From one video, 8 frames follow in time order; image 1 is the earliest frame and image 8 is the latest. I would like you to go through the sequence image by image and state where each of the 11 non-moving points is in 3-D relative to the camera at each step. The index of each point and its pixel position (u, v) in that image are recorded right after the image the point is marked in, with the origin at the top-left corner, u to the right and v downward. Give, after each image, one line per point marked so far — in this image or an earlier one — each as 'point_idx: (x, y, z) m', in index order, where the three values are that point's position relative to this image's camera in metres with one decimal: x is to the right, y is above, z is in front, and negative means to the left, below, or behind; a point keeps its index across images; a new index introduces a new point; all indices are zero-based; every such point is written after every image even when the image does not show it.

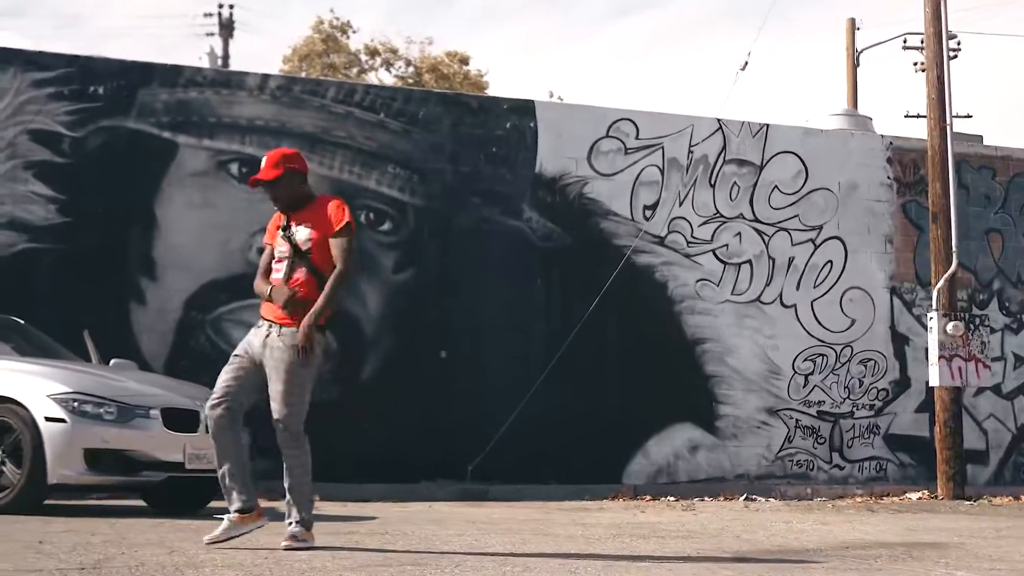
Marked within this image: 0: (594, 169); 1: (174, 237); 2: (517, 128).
0: (+0.7, +1.0, +14.0) m
1: (-2.5, +0.4, +13.2) m
2: (0.0, +1.3, +13.9) m
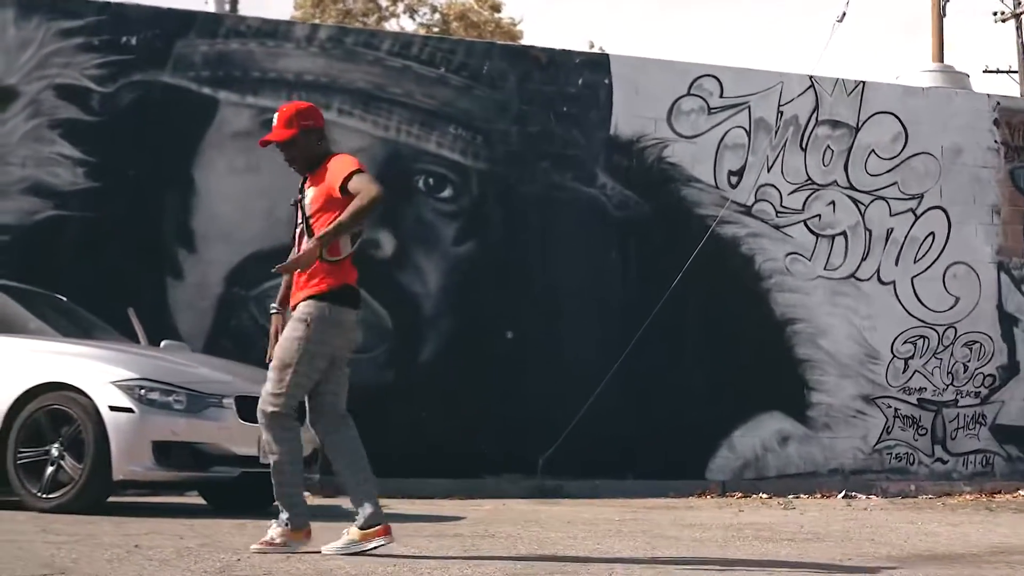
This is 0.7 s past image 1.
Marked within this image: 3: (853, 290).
0: (+1.2, +1.1, +12.7) m
1: (-2.0, +0.6, +11.8) m
2: (+0.6, +1.5, +12.6) m
3: (+2.5, 0.0, +13.0) m
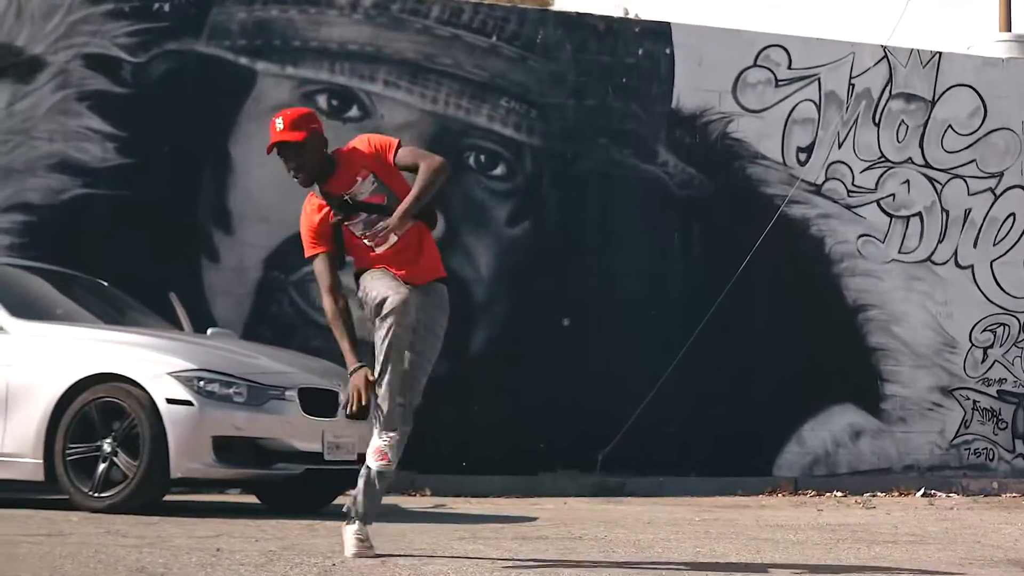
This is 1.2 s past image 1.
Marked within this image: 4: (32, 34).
0: (+1.6, +1.2, +11.9) m
1: (-1.6, +0.7, +11.1) m
2: (+0.9, +1.6, +11.8) m
3: (+2.9, +0.1, +12.3) m
4: (-3.0, +1.6, +10.8) m
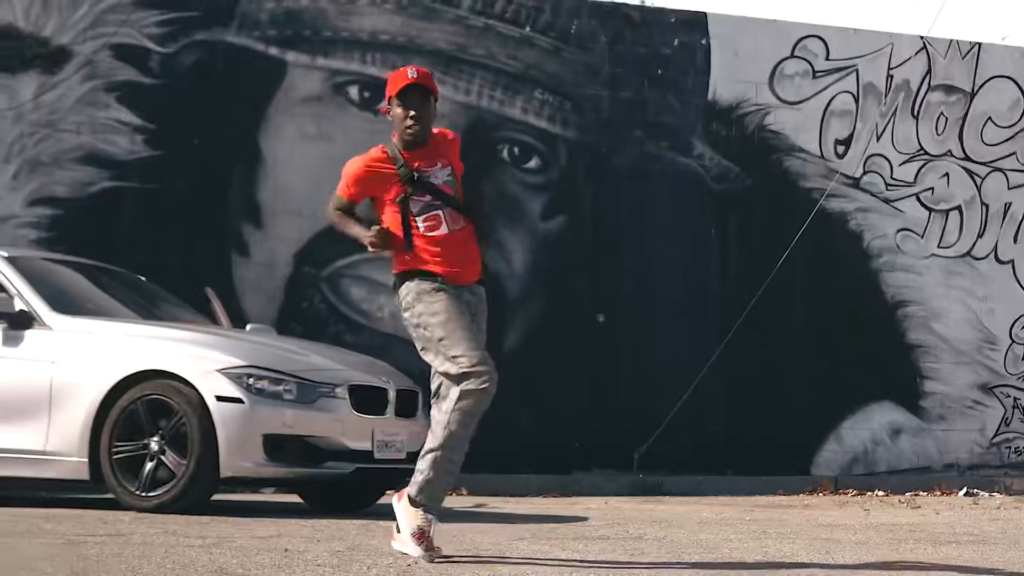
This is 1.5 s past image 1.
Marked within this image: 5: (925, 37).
0: (+1.8, +1.3, +11.7) m
1: (-1.4, +0.7, +10.8) m
2: (+1.2, +1.6, +11.6) m
3: (+3.1, +0.1, +12.0) m
4: (-2.8, +1.6, +10.6) m
5: (+2.8, +1.7, +12.0) m
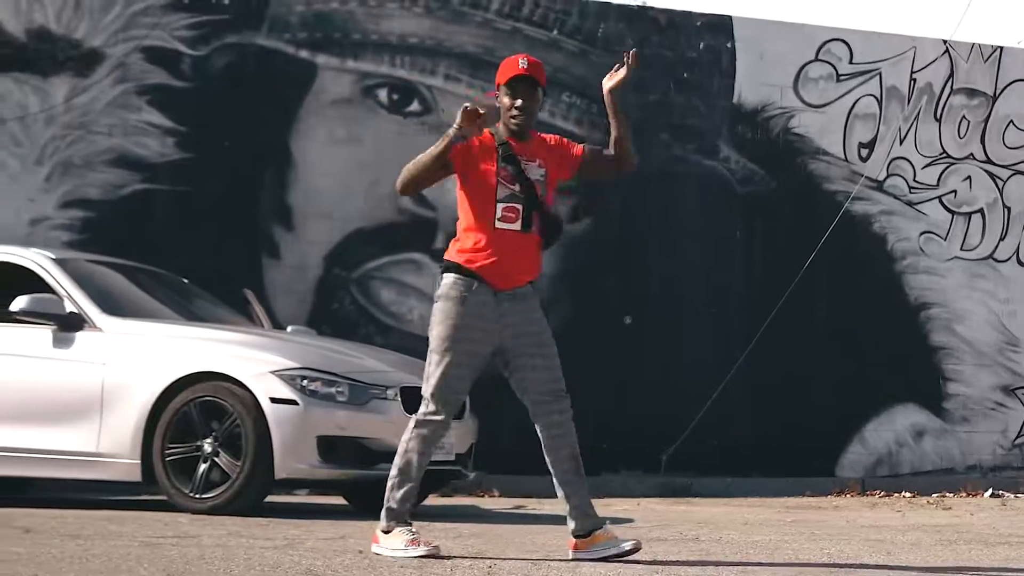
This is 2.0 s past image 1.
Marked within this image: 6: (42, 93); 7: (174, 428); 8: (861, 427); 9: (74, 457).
0: (+1.9, +1.3, +11.7) m
1: (-1.2, +0.7, +10.9) m
2: (+1.3, +1.6, +11.6) m
3: (+3.3, +0.1, +12.1) m
4: (-2.6, +1.6, +10.6) m
5: (+3.0, +1.7, +12.1) m
6: (-2.9, +1.2, +10.6) m
7: (-1.4, -0.6, +7.3) m
8: (+2.4, -0.9, +11.8) m
9: (-1.9, -0.7, +7.4) m
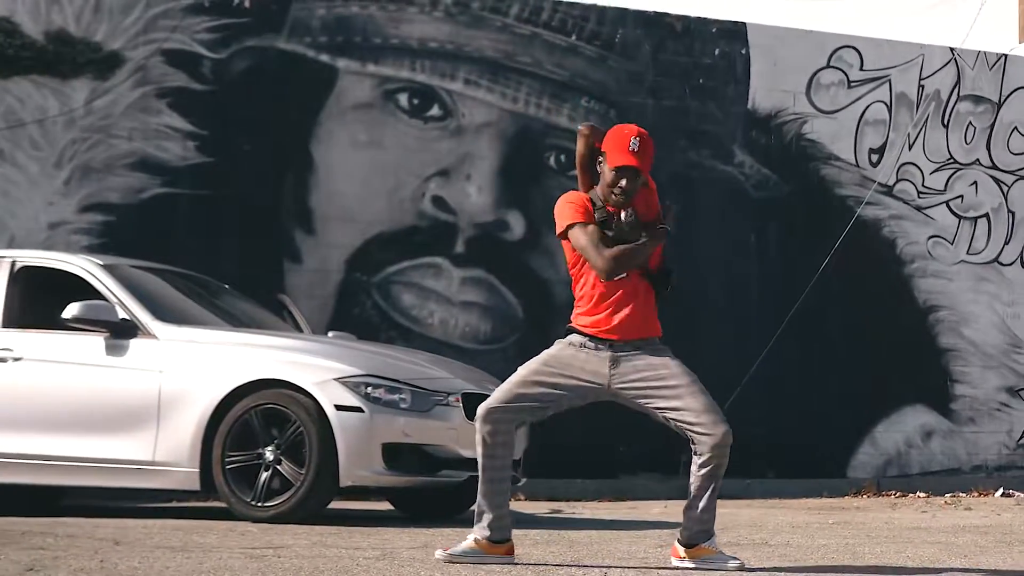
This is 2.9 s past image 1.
0: (+2.0, +1.2, +11.8) m
1: (-1.1, +0.7, +10.8) m
2: (+1.4, +1.6, +11.7) m
3: (+3.4, +0.1, +12.3) m
4: (-2.4, +1.6, +10.6) m
5: (+3.1, +1.7, +12.3) m
6: (-2.7, +1.2, +10.5) m
7: (-1.1, -0.6, +7.3) m
8: (+2.4, -0.9, +11.9) m
9: (-1.6, -0.7, +7.4) m
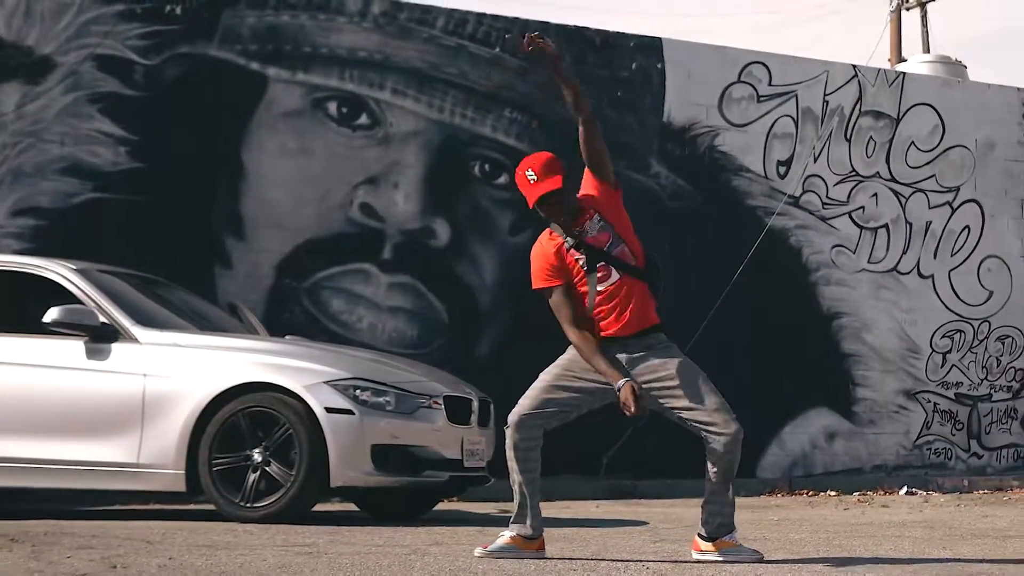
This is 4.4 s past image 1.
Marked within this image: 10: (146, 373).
0: (+1.5, +1.2, +12.2) m
1: (-1.5, +0.6, +10.9) m
2: (+0.9, +1.5, +12.0) m
3: (+2.8, 0.0, +12.8) m
4: (-2.8, +1.5, +10.5) m
5: (+2.5, +1.6, +12.8) m
6: (-3.1, +1.1, +10.5) m
7: (-1.2, -0.6, +7.3) m
8: (+1.9, -1.0, +12.3) m
9: (-1.7, -0.8, +7.5) m
10: (-1.6, -0.4, +7.5) m
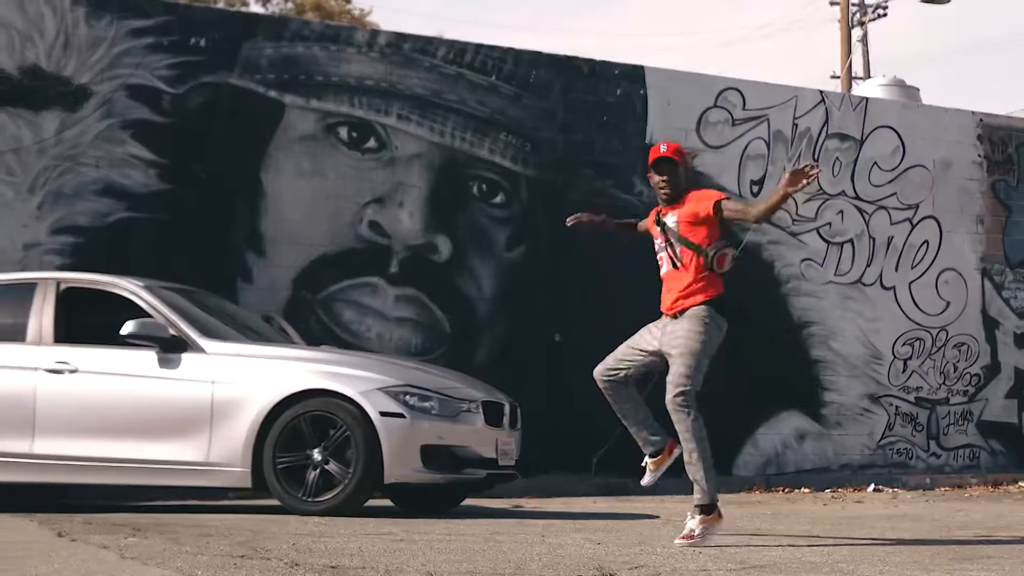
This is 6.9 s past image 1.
0: (+1.4, +1.1, +13.1) m
1: (-1.5, +0.5, +11.7) m
2: (+0.9, +1.4, +12.9) m
3: (+2.7, 0.0, +13.7) m
4: (-2.8, +1.4, +11.2) m
5: (+2.4, +1.5, +13.7) m
6: (-3.1, +1.0, +11.2) m
7: (-1.1, -0.7, +8.1) m
8: (+1.8, -1.1, +13.2) m
9: (-1.5, -0.8, +8.2) m
10: (-1.4, -0.5, +8.2) m
